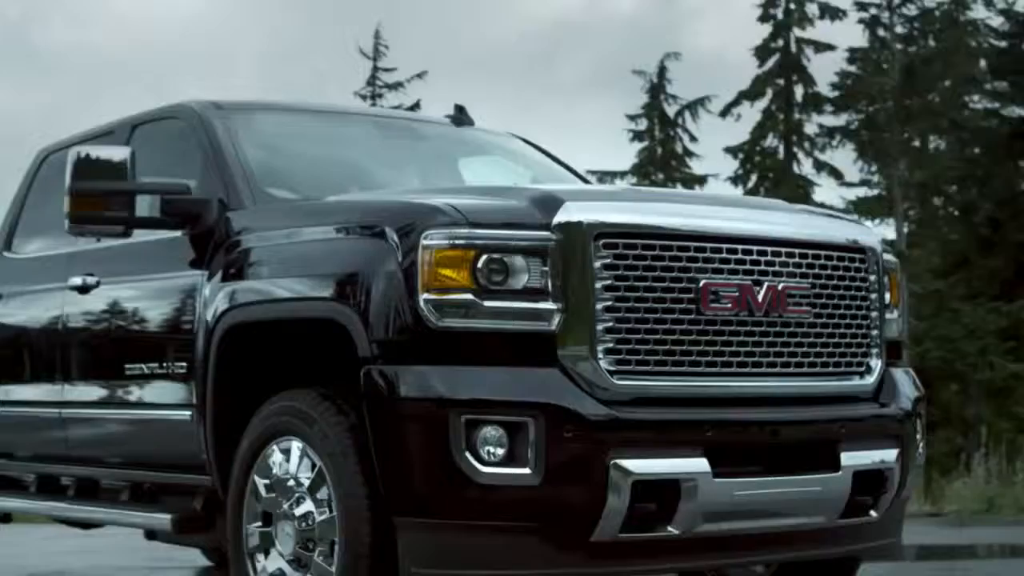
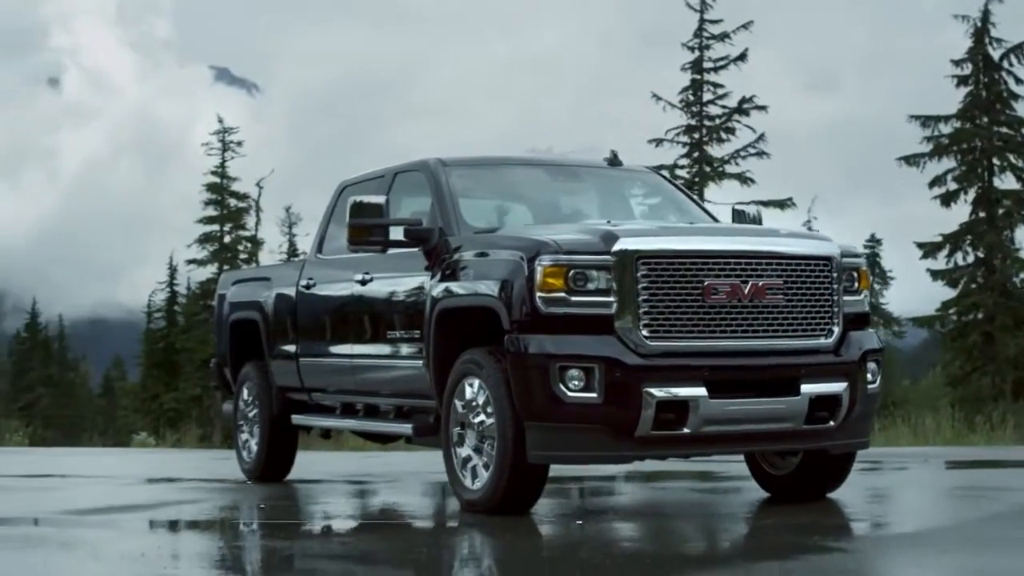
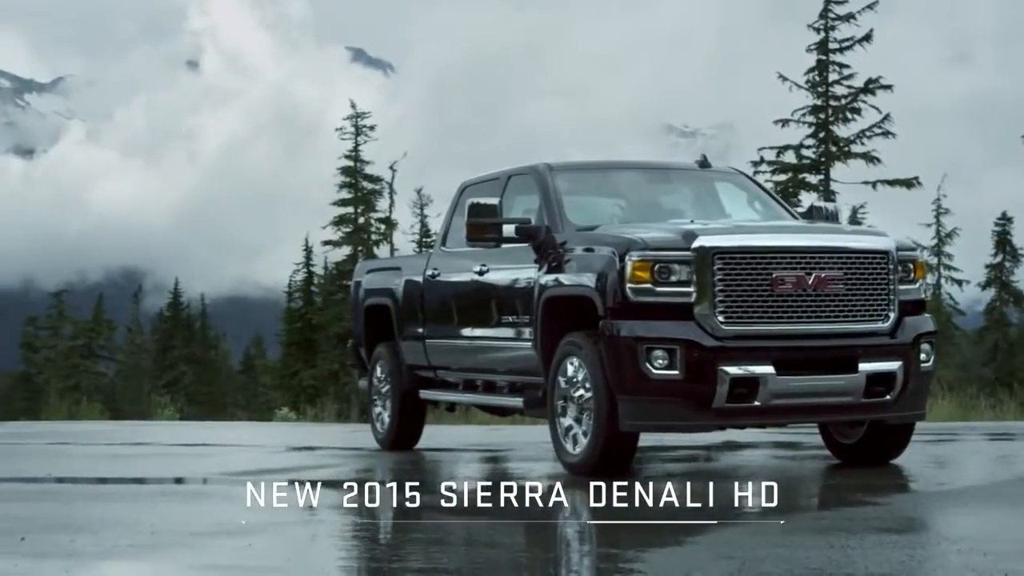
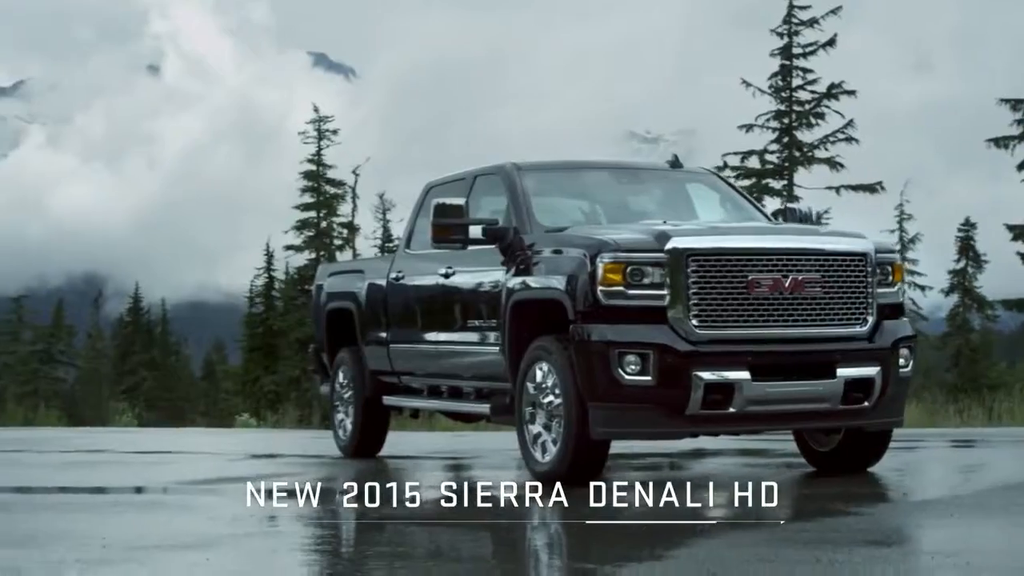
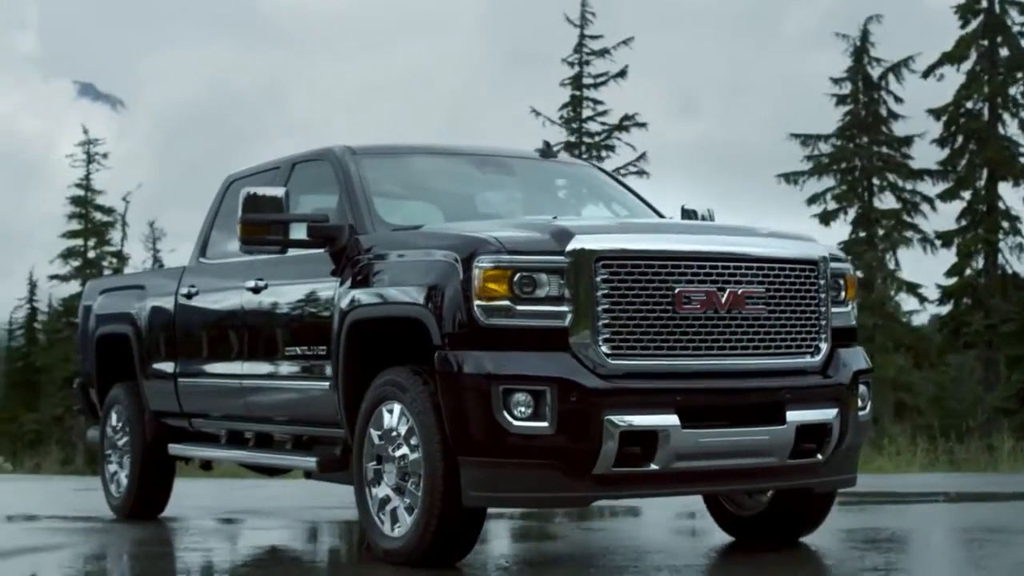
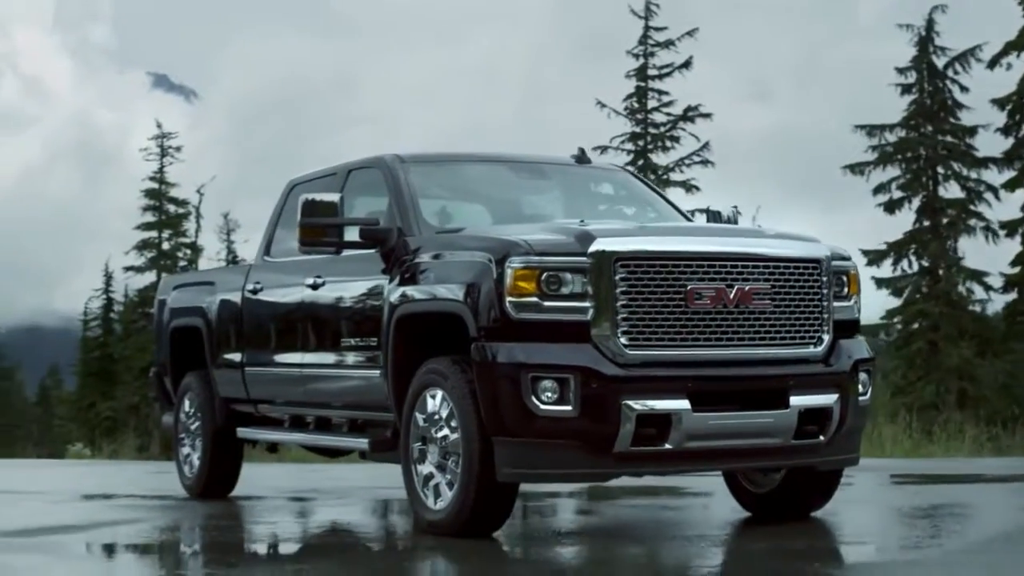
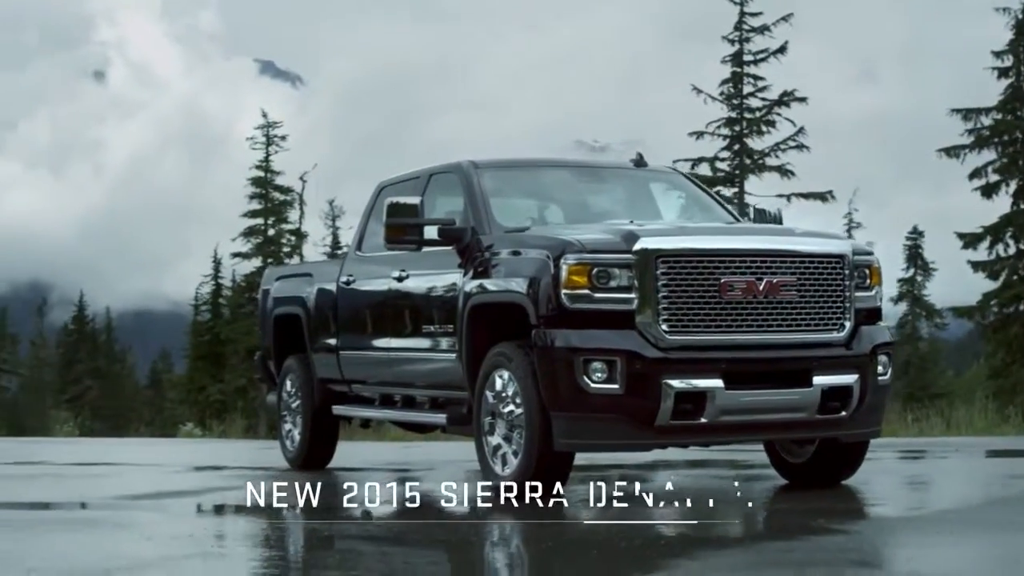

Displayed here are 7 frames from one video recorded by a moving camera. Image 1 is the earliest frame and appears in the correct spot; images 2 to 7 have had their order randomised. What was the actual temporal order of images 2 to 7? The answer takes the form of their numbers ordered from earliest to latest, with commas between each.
5, 6, 2, 7, 4, 3
